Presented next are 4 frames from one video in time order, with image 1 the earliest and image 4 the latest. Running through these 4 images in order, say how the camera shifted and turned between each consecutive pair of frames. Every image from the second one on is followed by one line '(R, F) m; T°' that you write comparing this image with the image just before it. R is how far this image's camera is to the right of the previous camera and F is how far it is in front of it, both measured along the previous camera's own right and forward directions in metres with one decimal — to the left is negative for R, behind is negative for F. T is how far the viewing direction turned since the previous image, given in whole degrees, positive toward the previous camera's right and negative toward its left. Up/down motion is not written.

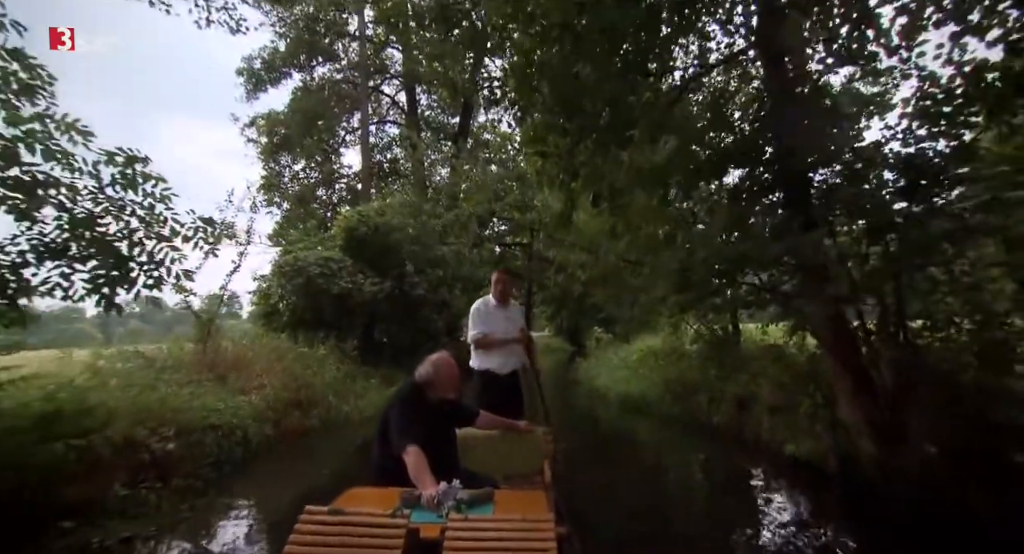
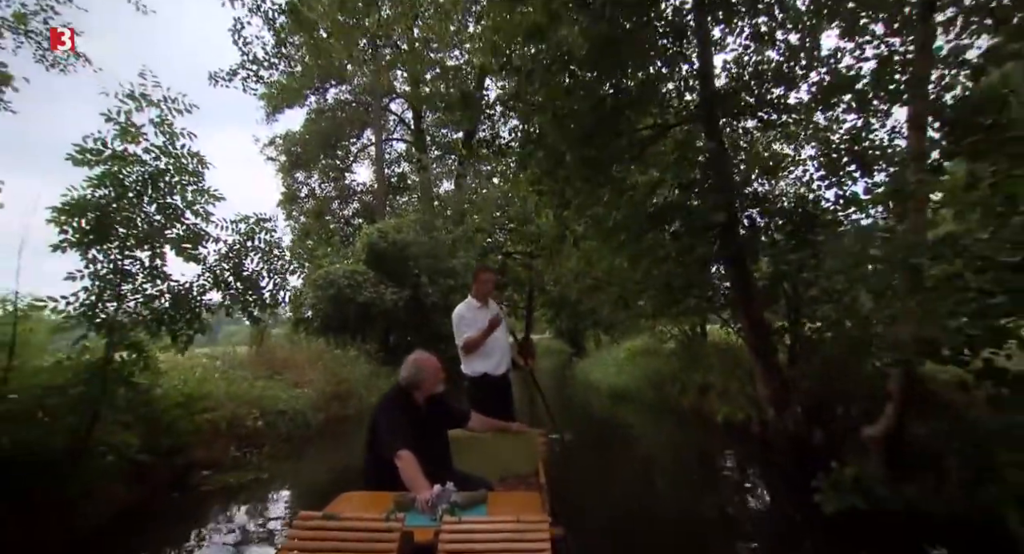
(-0.1, -1.5) m; 0°
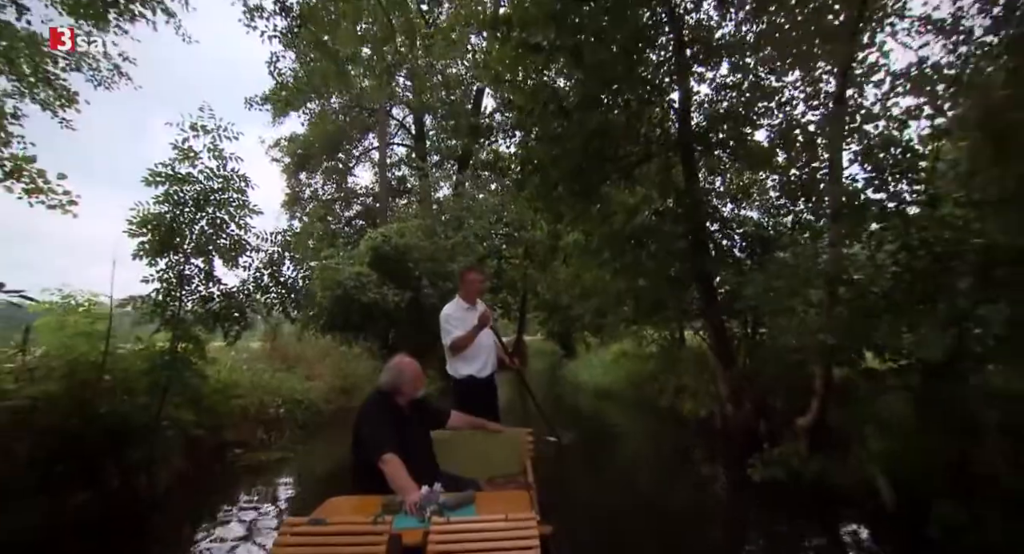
(-0.1, -0.8) m; +1°
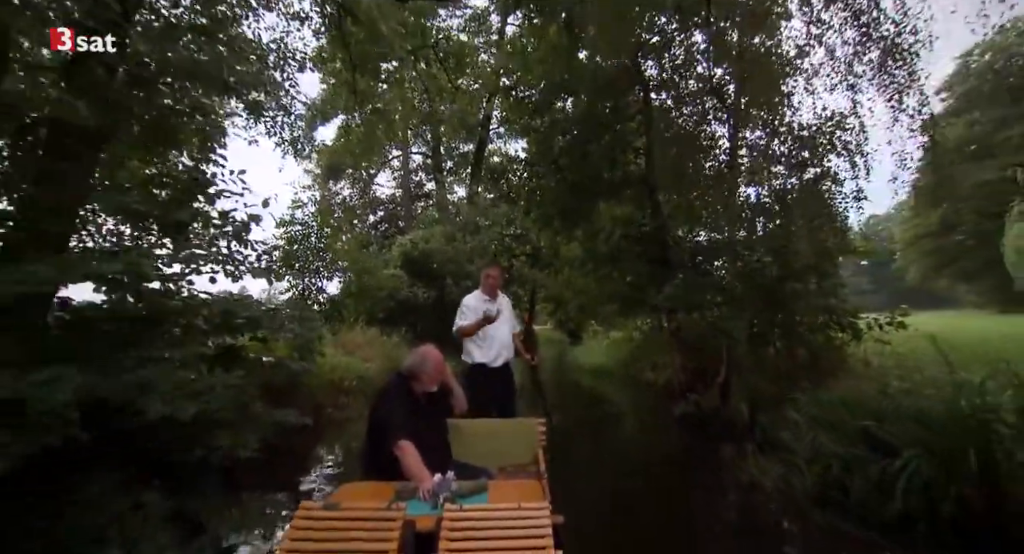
(0.0, -2.3) m; -1°
